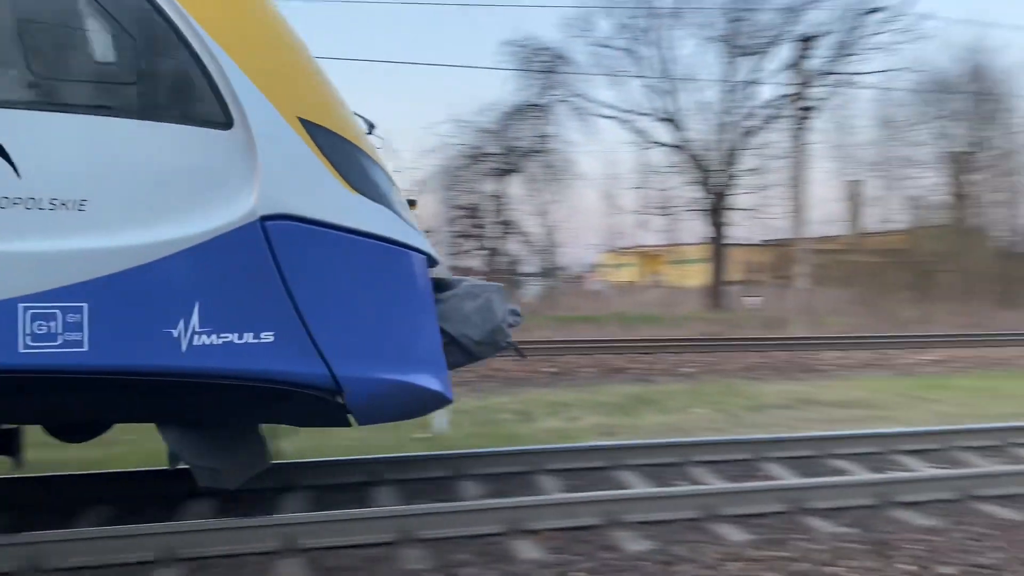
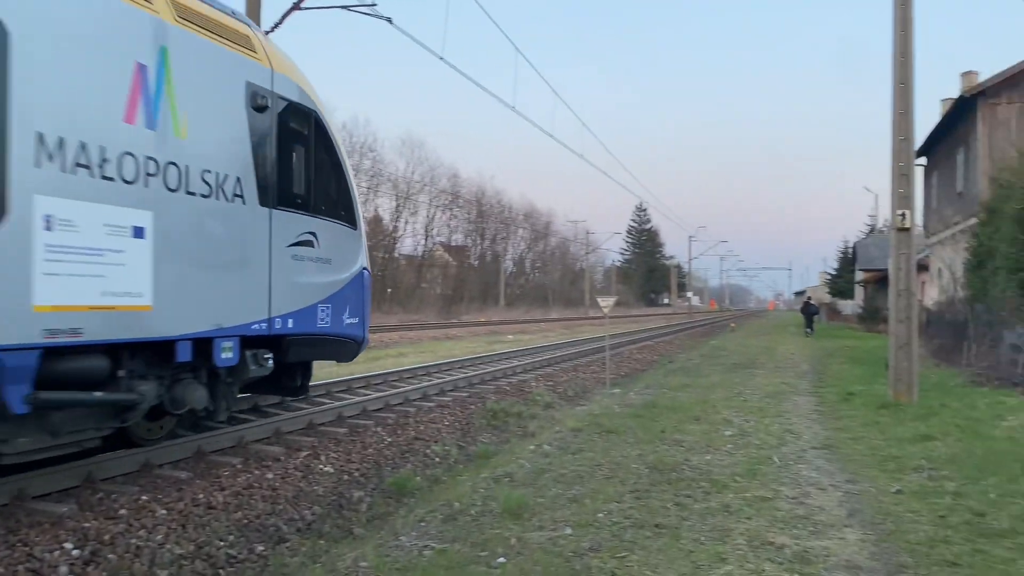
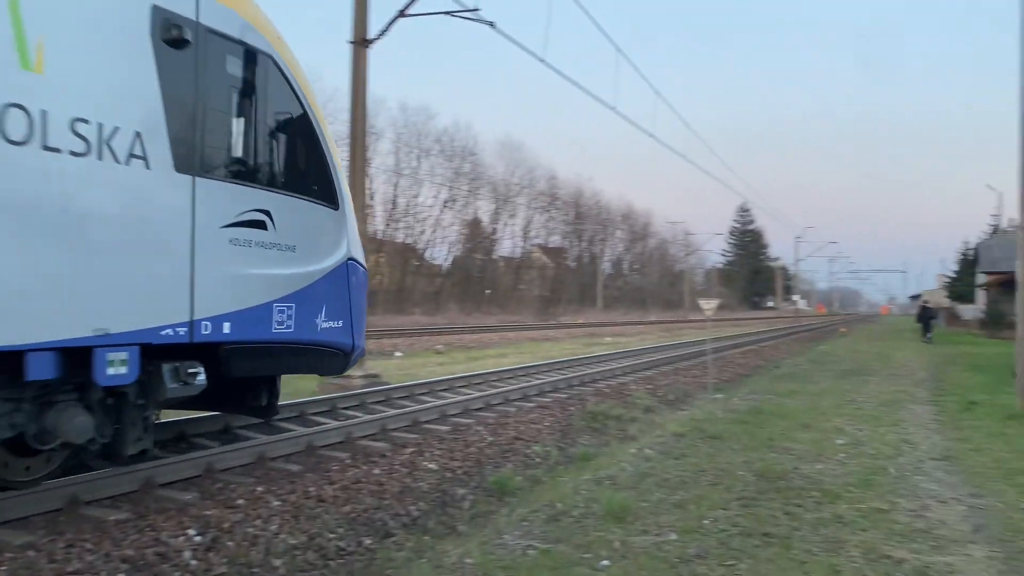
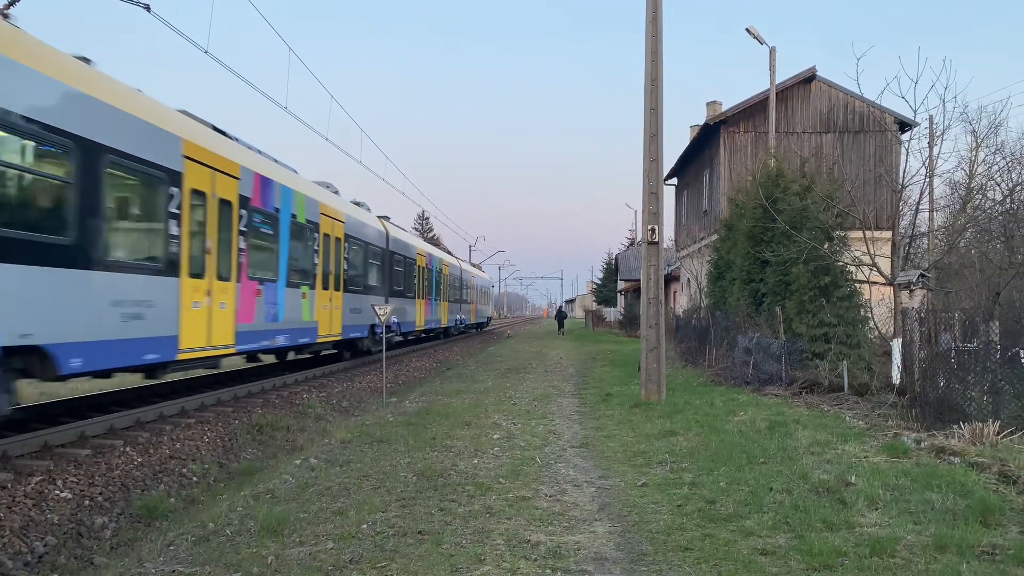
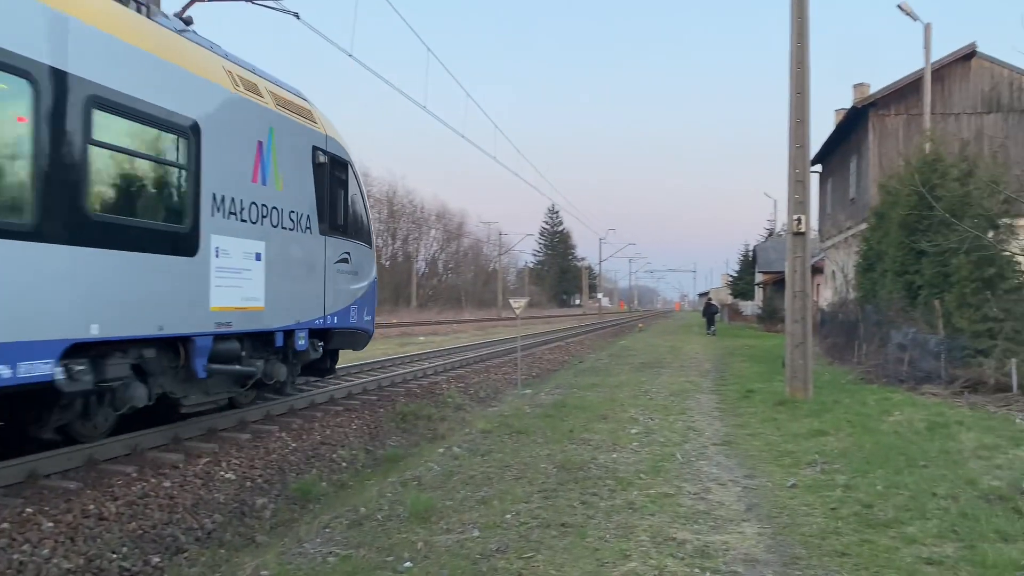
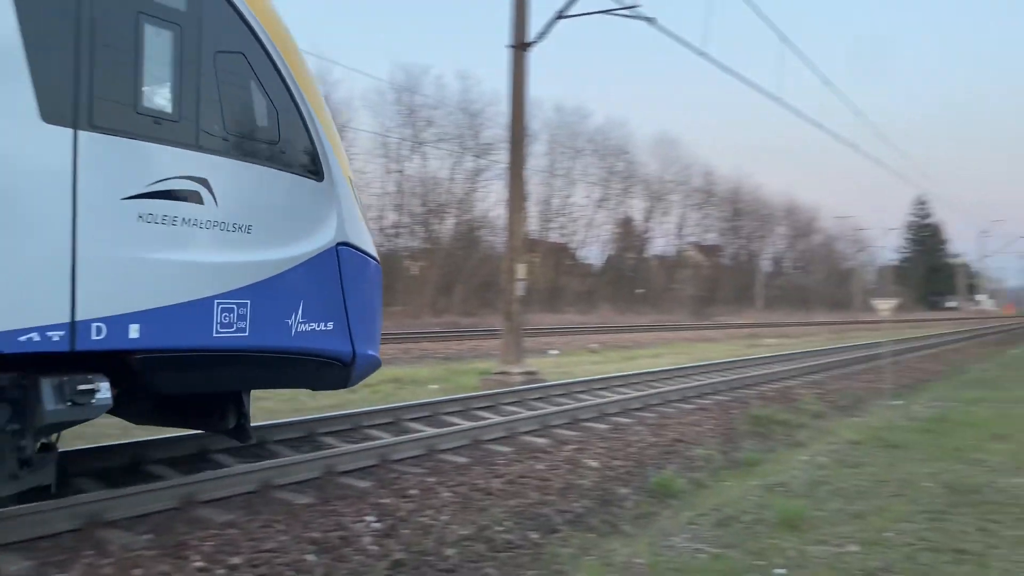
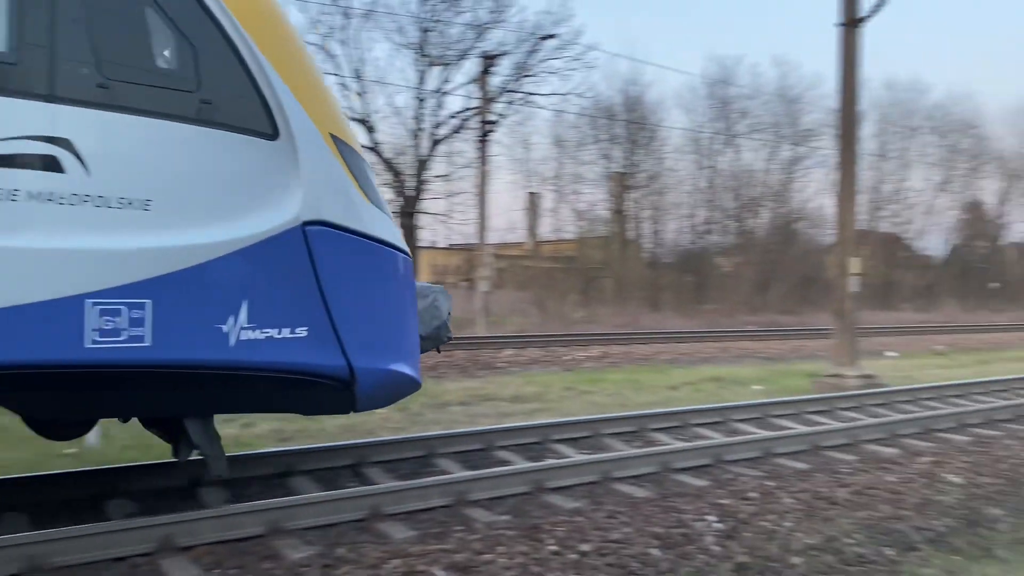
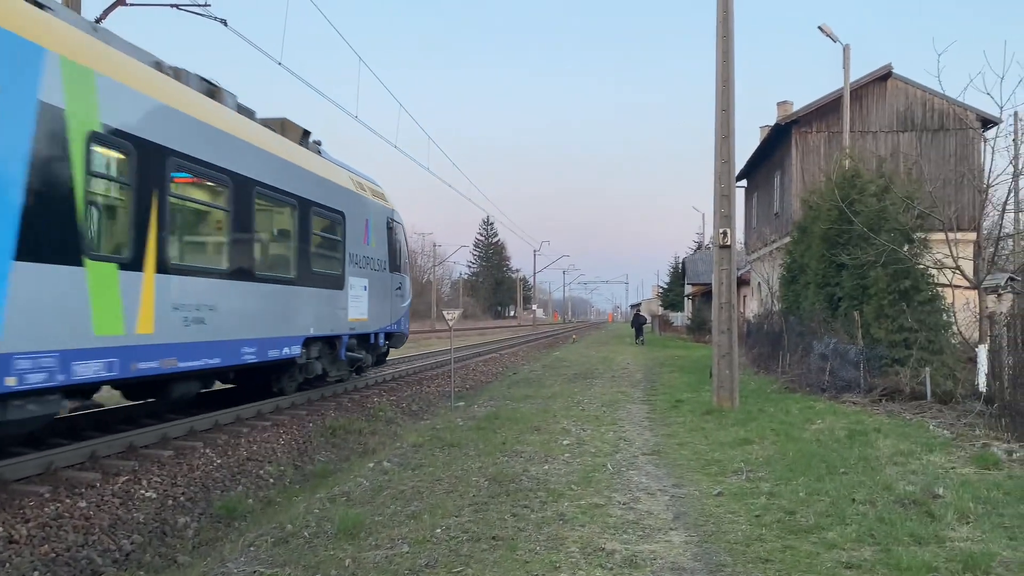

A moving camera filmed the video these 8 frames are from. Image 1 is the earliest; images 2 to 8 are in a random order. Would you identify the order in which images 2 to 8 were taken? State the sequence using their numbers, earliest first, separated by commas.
7, 6, 3, 2, 5, 8, 4
